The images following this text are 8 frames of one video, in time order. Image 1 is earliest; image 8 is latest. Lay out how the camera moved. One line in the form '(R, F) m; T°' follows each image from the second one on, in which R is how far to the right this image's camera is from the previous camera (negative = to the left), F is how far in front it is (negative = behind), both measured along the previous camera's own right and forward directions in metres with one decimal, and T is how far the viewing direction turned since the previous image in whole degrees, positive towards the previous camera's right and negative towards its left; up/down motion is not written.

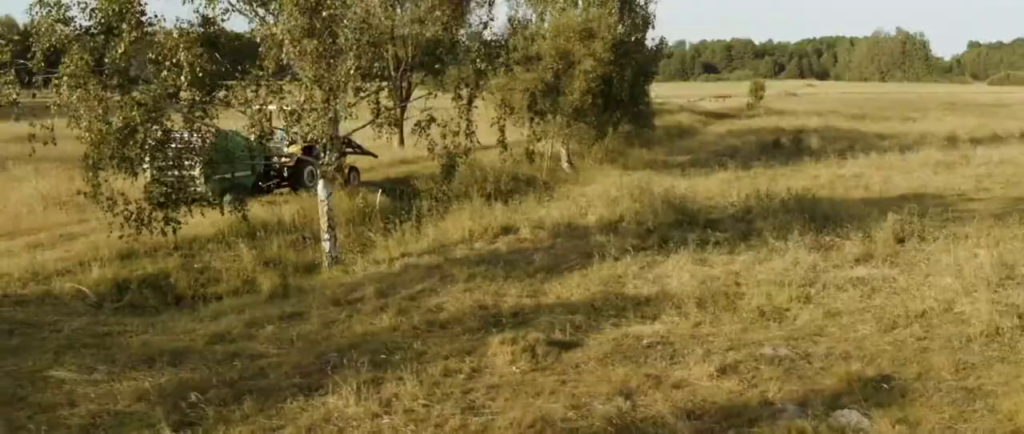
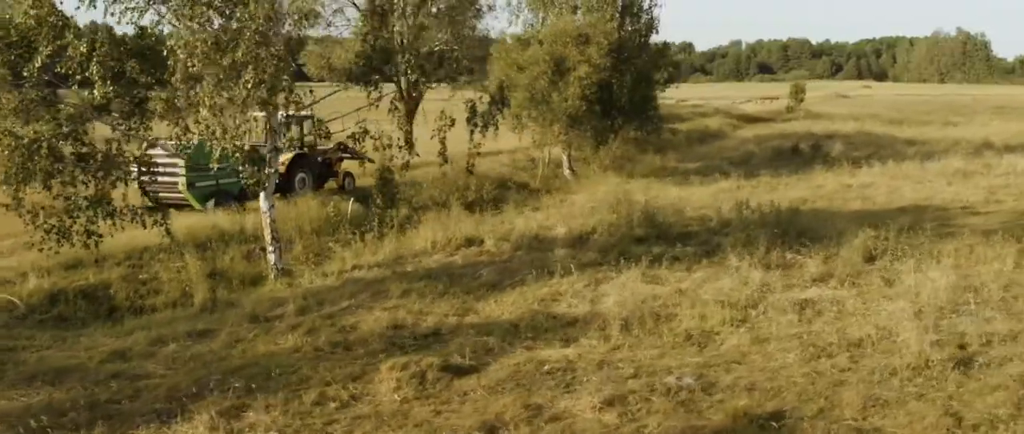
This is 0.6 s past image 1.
(+1.3, +0.3) m; -4°
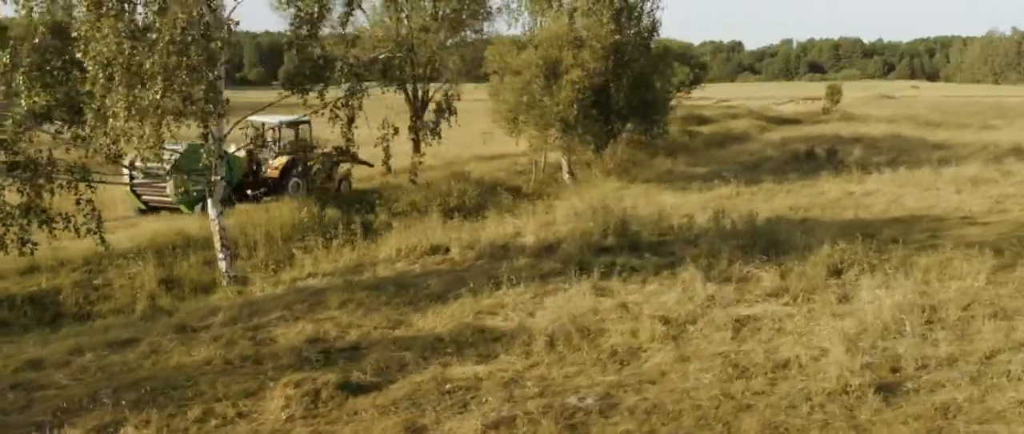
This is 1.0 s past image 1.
(+1.2, +0.2) m; -3°
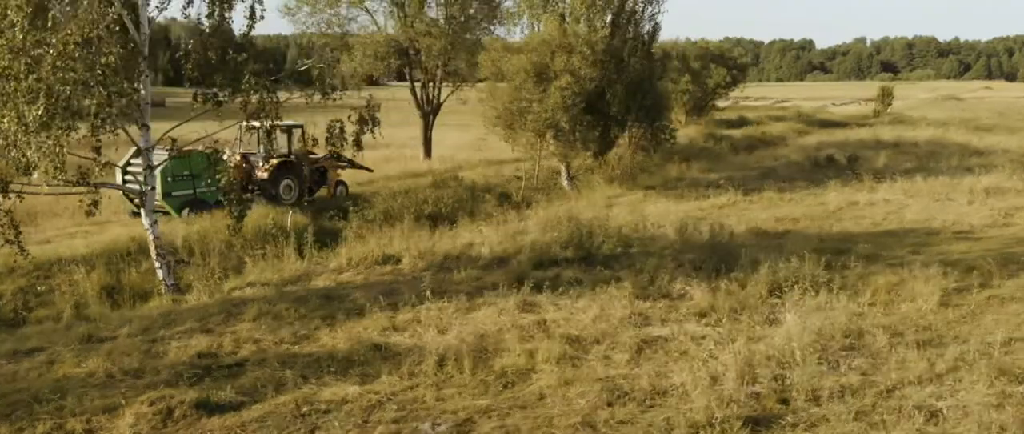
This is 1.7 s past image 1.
(+1.6, +0.3) m; -5°
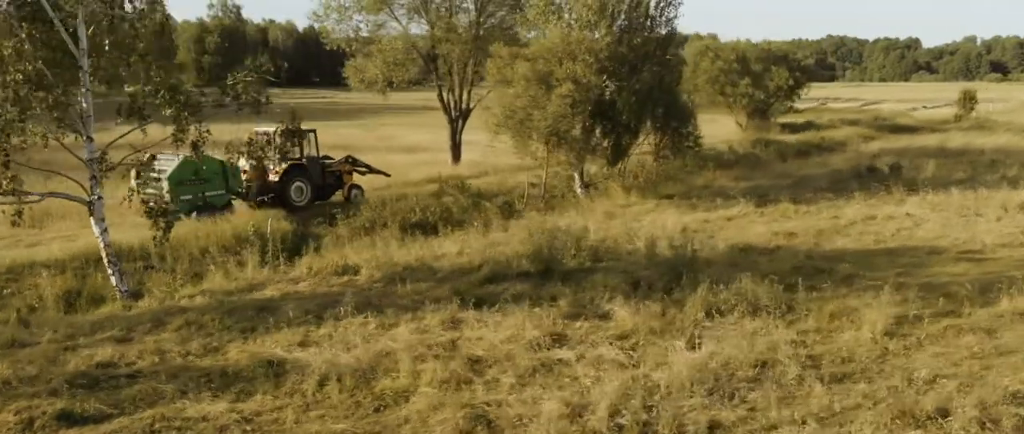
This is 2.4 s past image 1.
(+1.9, +0.3) m; -6°
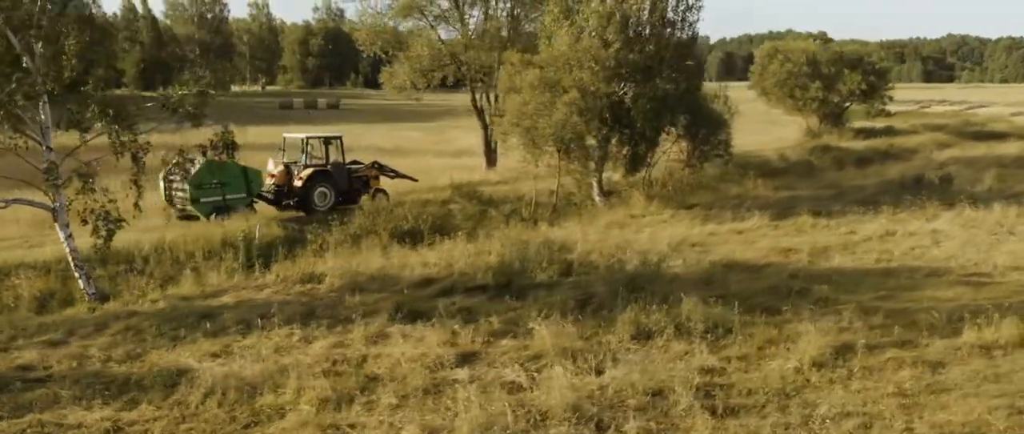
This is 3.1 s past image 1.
(+1.9, +0.3) m; -7°
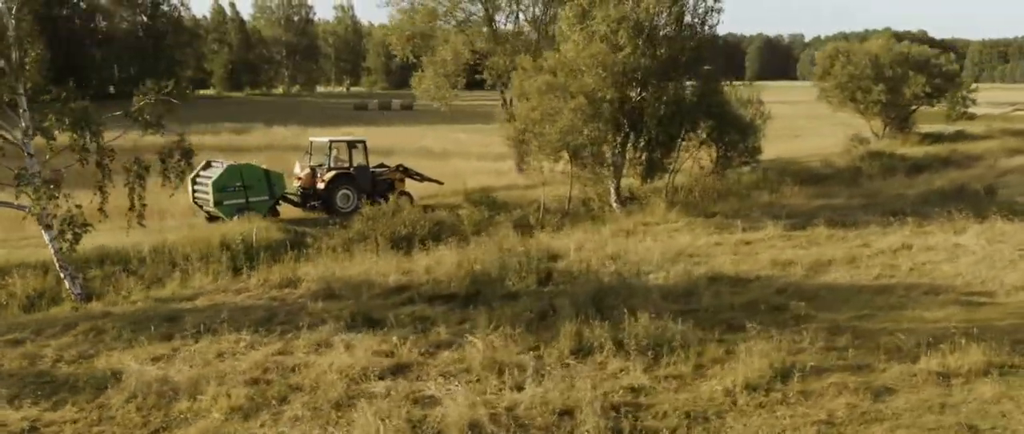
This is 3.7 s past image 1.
(+1.5, +0.2) m; -6°
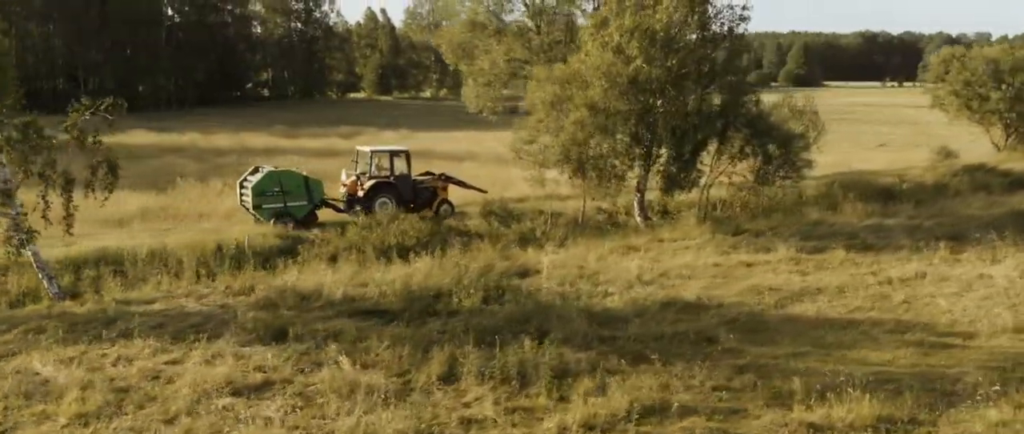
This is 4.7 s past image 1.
(+2.9, +0.5) m; -11°
